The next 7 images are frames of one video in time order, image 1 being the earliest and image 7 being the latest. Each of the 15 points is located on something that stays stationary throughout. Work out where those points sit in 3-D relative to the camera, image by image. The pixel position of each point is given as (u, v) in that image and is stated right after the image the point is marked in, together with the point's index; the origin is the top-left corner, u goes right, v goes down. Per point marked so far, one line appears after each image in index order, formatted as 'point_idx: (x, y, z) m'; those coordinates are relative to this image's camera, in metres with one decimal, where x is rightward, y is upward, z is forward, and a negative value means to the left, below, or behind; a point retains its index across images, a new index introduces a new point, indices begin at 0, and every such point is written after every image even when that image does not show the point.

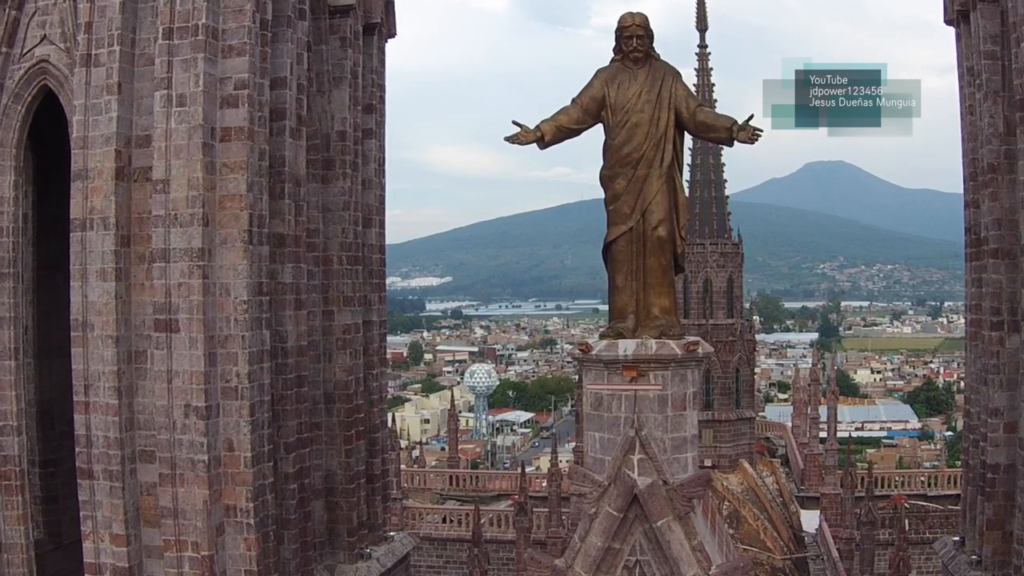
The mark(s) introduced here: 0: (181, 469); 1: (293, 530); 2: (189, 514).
0: (-2.4, -1.3, +7.0) m
1: (-1.7, -1.9, +7.6) m
2: (-2.3, -1.6, +7.0) m
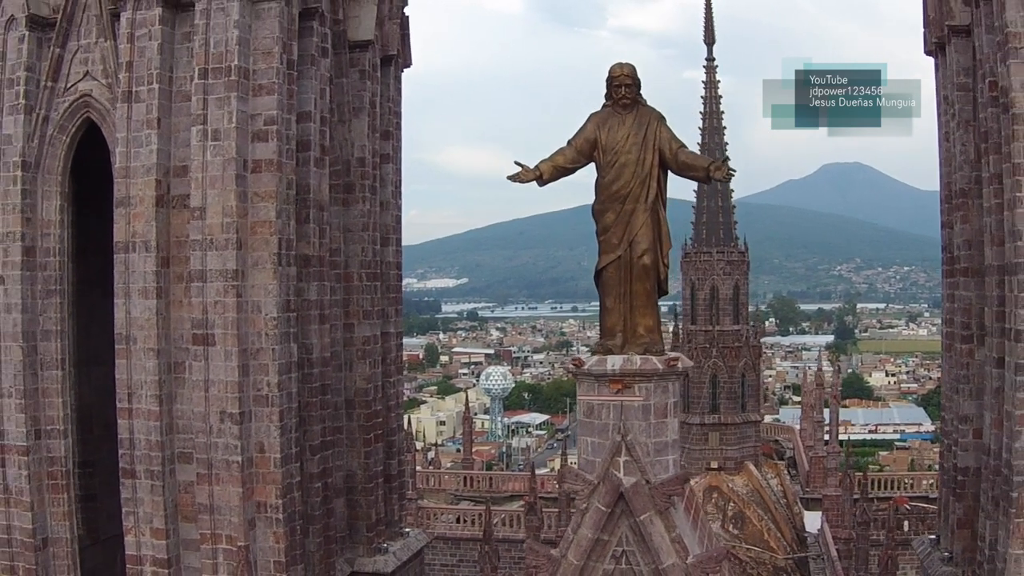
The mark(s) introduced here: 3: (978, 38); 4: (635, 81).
0: (-2.4, -1.4, +7.7) m
1: (-1.7, -2.0, +8.3) m
2: (-2.3, -1.8, +7.7) m
3: (+4.0, +2.1, +8.2) m
4: (+0.8, +1.3, +6.2) m
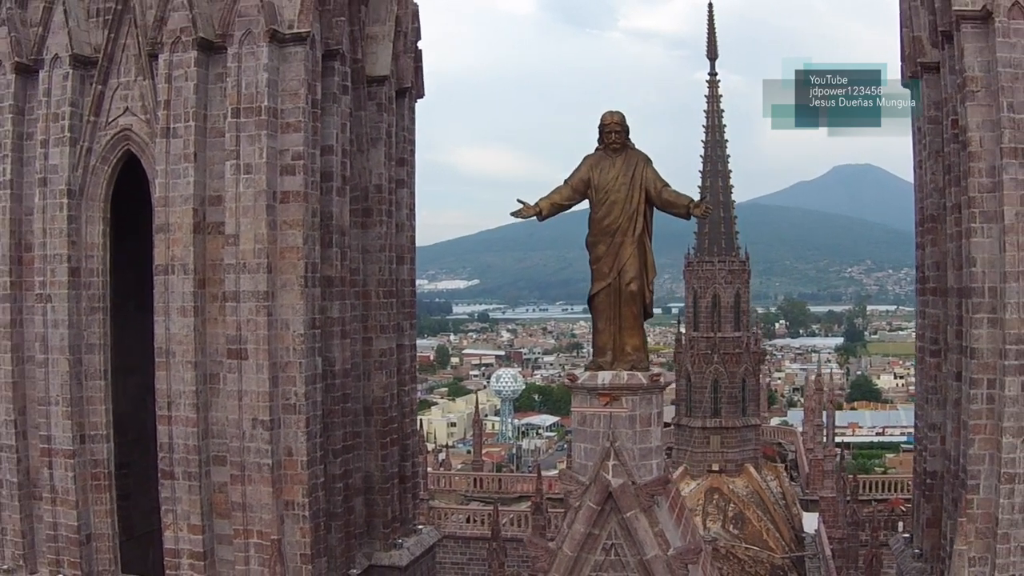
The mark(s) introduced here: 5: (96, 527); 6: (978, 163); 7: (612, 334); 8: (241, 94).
0: (-2.3, -1.6, +8.5) m
1: (-1.6, -2.2, +9.1) m
2: (-2.3, -1.9, +8.5) m
3: (+4.0, +2.0, +9.0) m
4: (+0.8, +1.2, +7.0) m
5: (-4.3, -2.5, +10.0) m
6: (+3.7, +1.0, +7.8) m
7: (+0.7, -0.3, +7.1) m
8: (-2.4, +1.7, +8.6) m
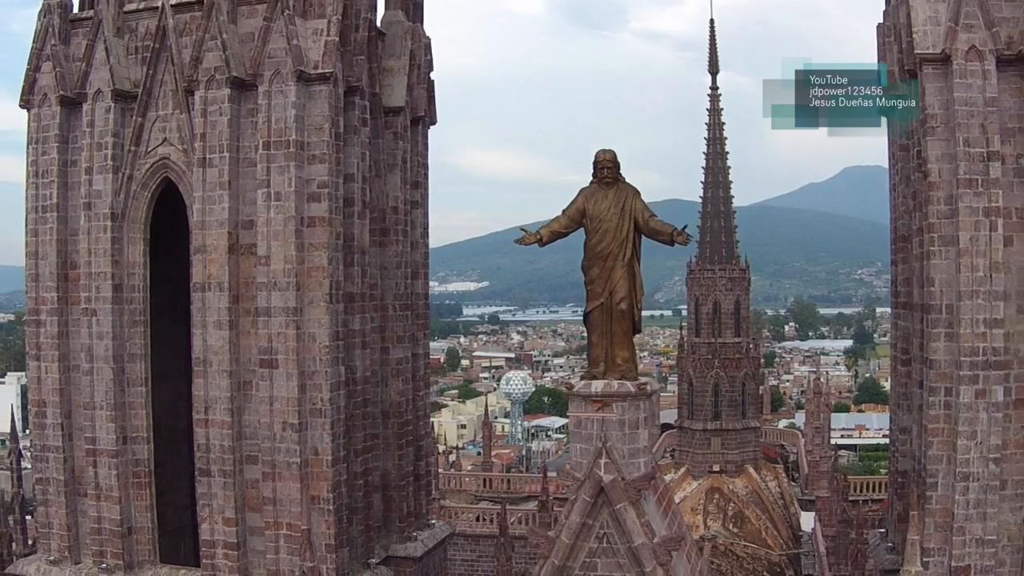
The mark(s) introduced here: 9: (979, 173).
0: (-2.3, -1.8, +9.4) m
1: (-1.6, -2.4, +10.0) m
2: (-2.2, -2.1, +9.4) m
3: (+4.0, +1.8, +9.8) m
4: (+0.8, +1.0, +7.9) m
5: (-4.2, -2.6, +10.9) m
6: (+3.8, +0.9, +8.6) m
7: (+0.8, -0.5, +7.9) m
8: (-2.4, +1.6, +9.5) m
9: (+4.1, +1.0, +8.5) m
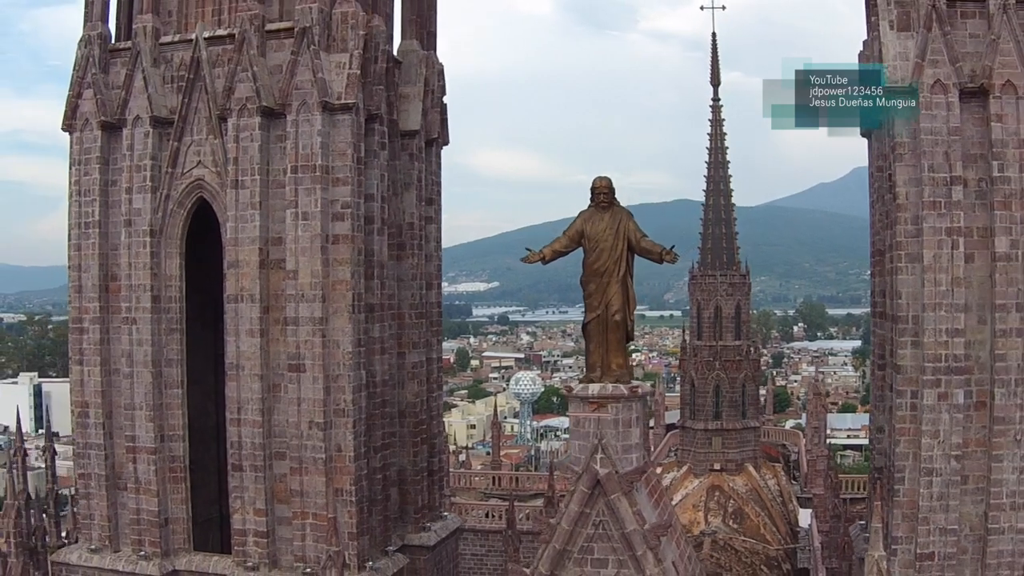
0: (-2.2, -1.9, +10.4) m
1: (-1.5, -2.5, +10.9) m
2: (-2.1, -2.2, +10.3) m
3: (+4.1, +1.7, +10.6) m
4: (+0.9, +0.9, +8.8) m
5: (-4.2, -2.7, +11.8) m
6: (+3.8, +0.7, +9.4) m
7: (+0.8, -0.6, +8.8) m
8: (-2.3, +1.5, +10.4) m
9: (+4.2, +0.9, +9.4) m
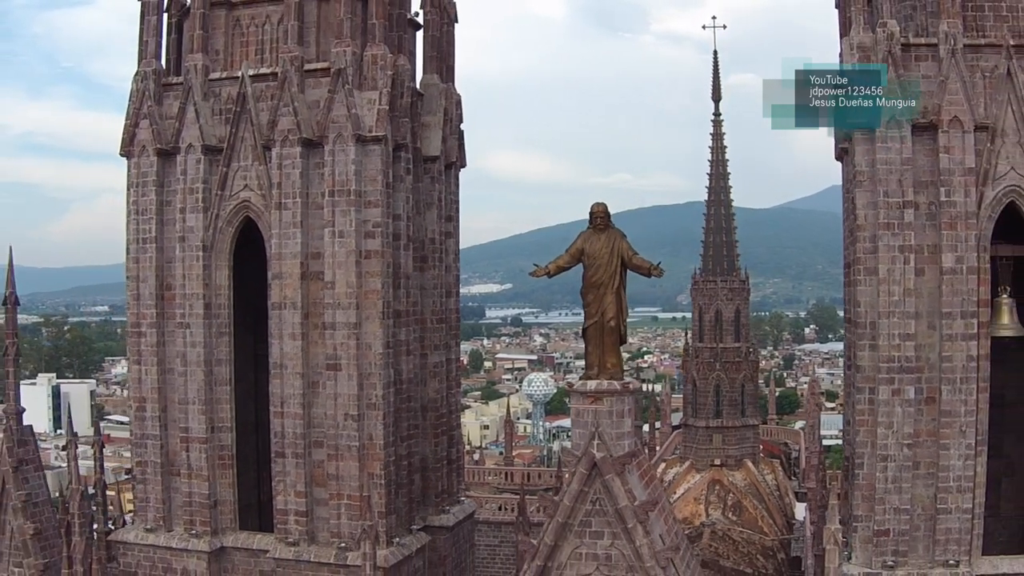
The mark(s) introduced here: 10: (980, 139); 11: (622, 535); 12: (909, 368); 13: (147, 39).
0: (-2.1, -2.0, +11.8) m
1: (-1.4, -2.6, +12.4) m
2: (-2.0, -2.3, +11.8) m
3: (+4.2, +1.6, +12.0) m
4: (+1.0, +0.8, +10.2) m
5: (-4.0, -2.9, +13.3) m
6: (+4.0, +0.6, +10.8) m
7: (+0.9, -0.7, +10.2) m
8: (-2.2, +1.3, +11.9) m
9: (+4.3, +0.8, +10.7) m
10: (+5.3, +1.7, +11.0) m
11: (+1.1, -2.5, +9.8) m
12: (+4.4, -0.9, +10.7) m
13: (-5.2, +3.6, +13.8) m
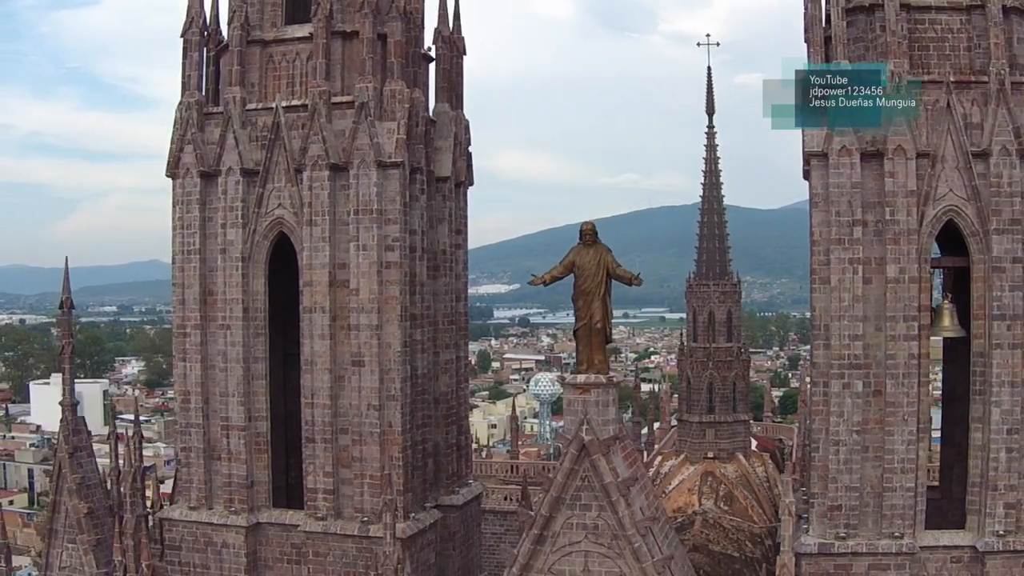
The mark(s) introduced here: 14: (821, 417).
0: (-2.1, -2.1, +13.5) m
1: (-1.4, -2.7, +14.1) m
2: (-2.0, -2.4, +13.5) m
3: (+4.3, +1.5, +13.7) m
4: (+1.0, +0.7, +11.9) m
5: (-4.0, -2.9, +15.0) m
6: (+4.0, +0.5, +12.5) m
7: (+0.9, -0.8, +11.9) m
8: (-2.2, +1.3, +13.6) m
9: (+4.3, +0.7, +12.4) m
10: (+5.4, +1.6, +12.6) m
11: (+1.1, -2.6, +11.5) m
12: (+4.4, -1.0, +12.3) m
13: (-5.2, +3.5, +15.5) m
14: (+4.0, -1.7, +12.4) m
